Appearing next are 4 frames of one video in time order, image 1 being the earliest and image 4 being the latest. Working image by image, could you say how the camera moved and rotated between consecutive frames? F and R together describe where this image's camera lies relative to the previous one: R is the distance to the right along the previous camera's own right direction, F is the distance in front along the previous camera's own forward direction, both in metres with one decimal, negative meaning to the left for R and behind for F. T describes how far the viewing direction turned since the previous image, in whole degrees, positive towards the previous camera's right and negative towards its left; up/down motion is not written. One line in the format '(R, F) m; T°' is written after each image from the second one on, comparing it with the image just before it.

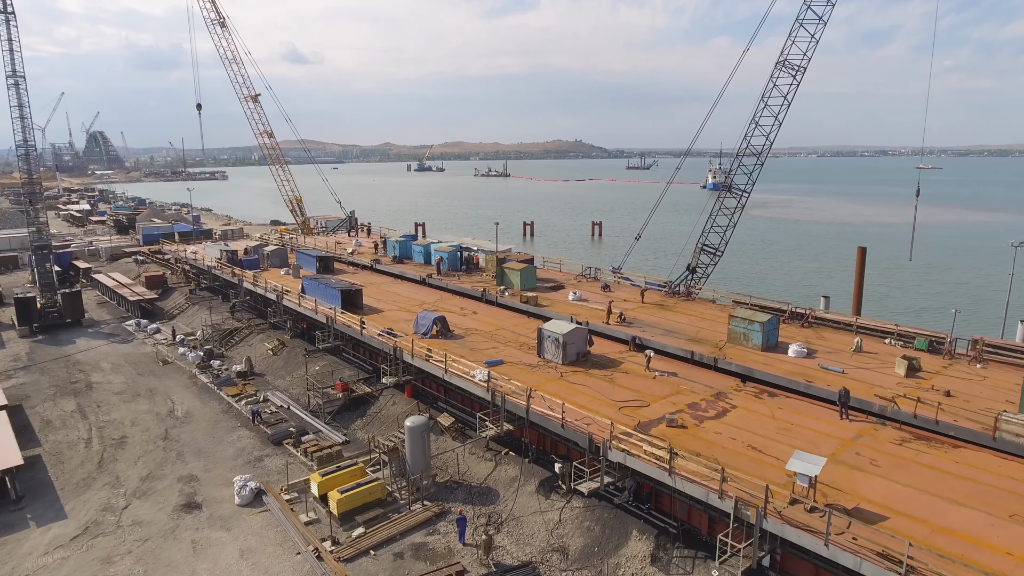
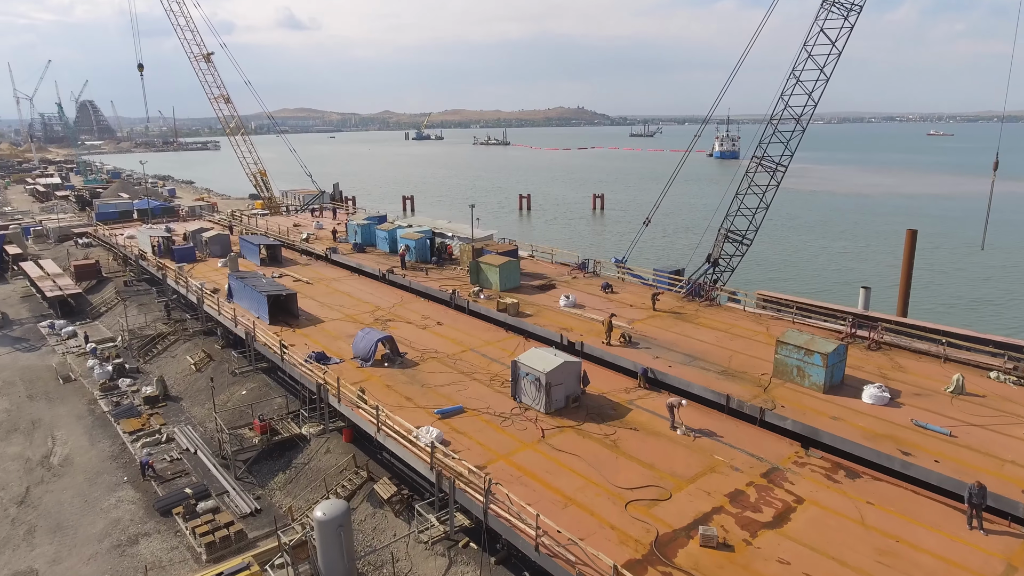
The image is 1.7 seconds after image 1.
(+1.2, +8.0) m; 0°
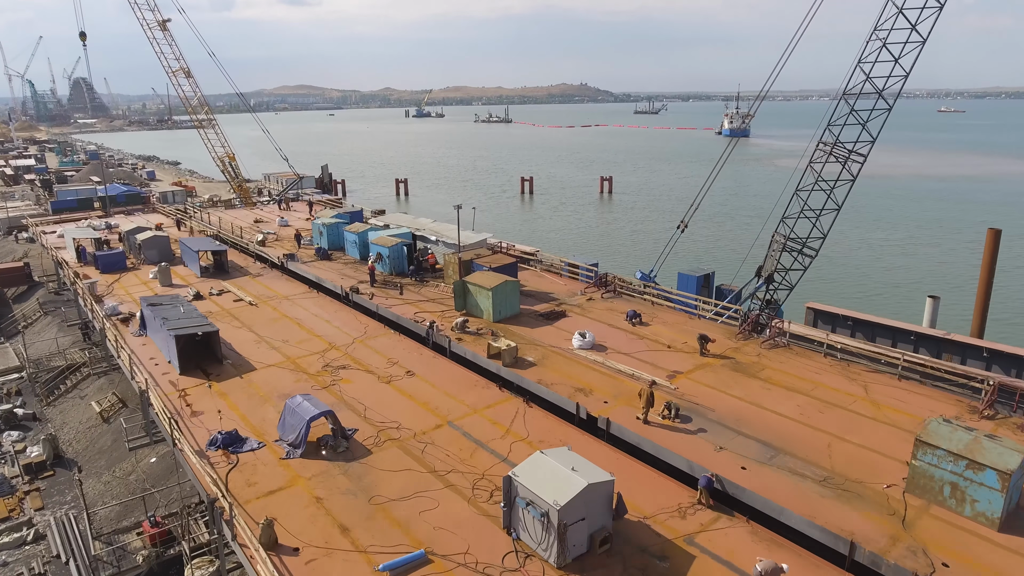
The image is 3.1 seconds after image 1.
(+0.2, +7.6) m; 0°
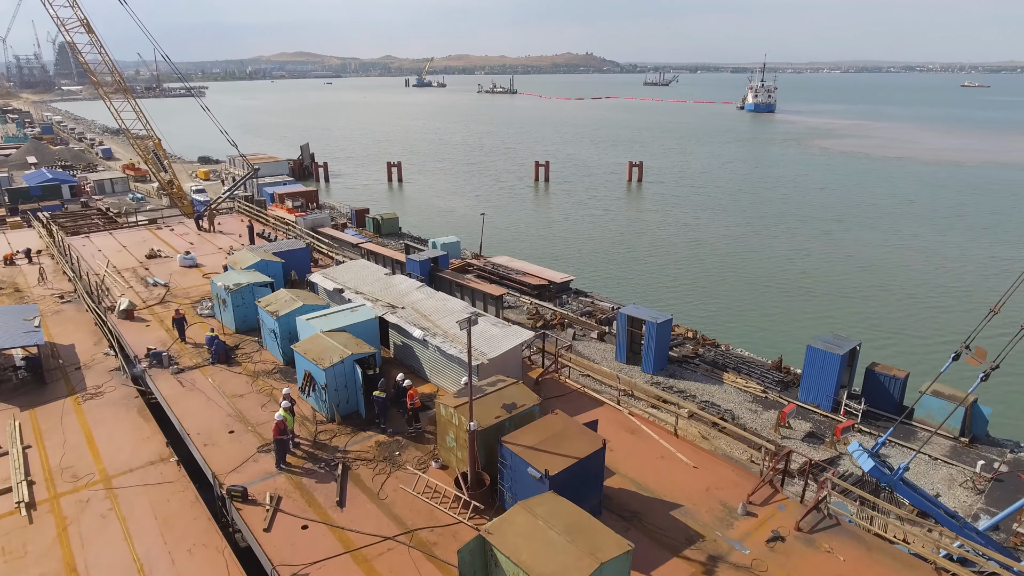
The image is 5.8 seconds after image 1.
(-1.5, +15.3) m; 0°
